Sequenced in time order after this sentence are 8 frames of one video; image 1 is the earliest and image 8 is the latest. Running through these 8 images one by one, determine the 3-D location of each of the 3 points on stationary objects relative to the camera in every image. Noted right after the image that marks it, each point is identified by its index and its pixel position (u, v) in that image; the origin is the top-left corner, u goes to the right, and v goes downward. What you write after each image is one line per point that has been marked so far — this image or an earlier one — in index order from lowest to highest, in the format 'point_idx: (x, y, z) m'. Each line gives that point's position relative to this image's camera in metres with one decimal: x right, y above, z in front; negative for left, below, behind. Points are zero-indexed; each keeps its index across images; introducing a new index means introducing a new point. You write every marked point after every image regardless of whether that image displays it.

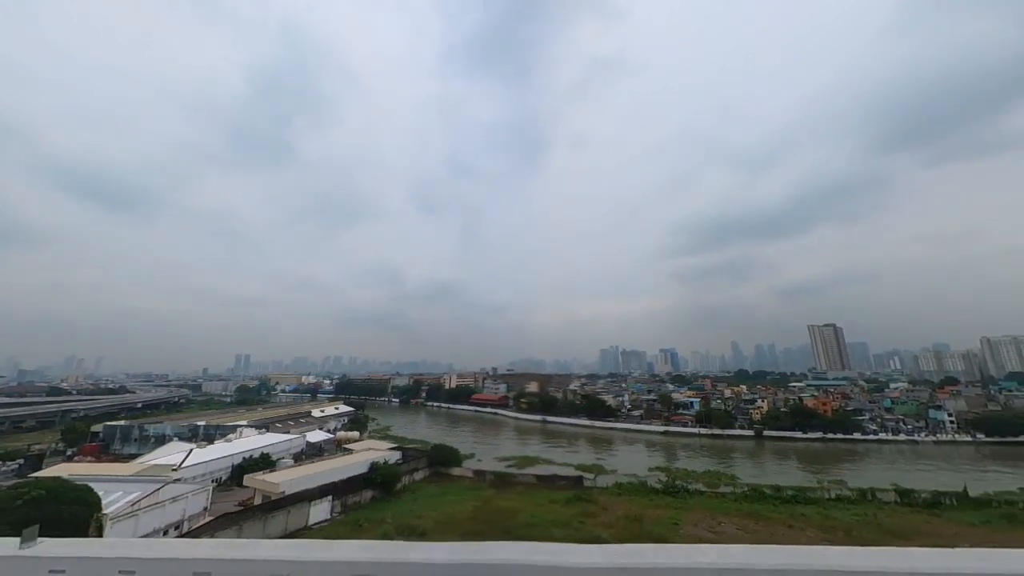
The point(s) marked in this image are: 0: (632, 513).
0: (+1.7, -3.2, +5.9) m
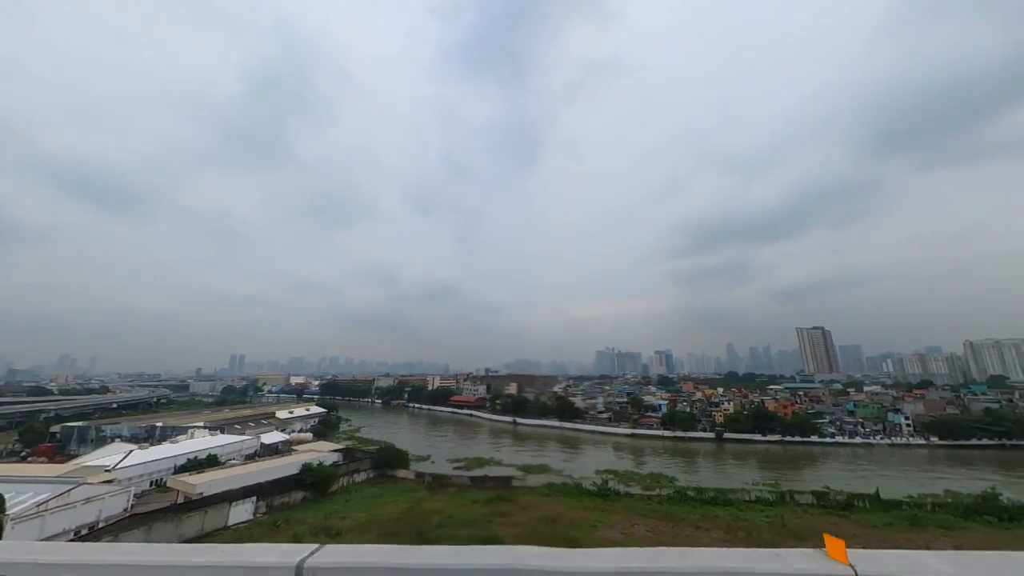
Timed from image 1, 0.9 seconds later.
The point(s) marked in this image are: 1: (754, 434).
0: (+0.6, -3.3, +6.0) m
1: (+8.0, -4.9, +13.9) m
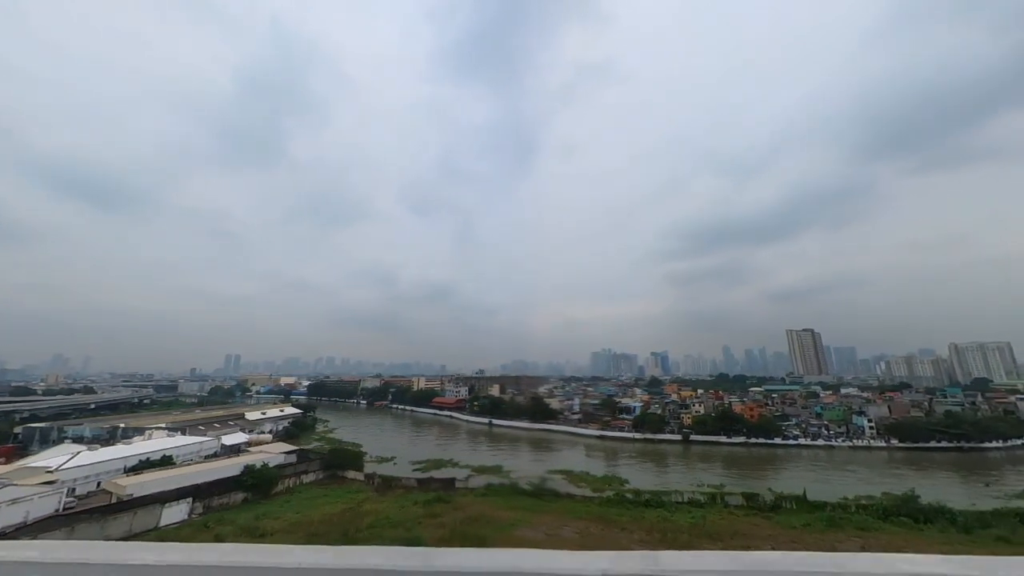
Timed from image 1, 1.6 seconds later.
0: (-0.5, -3.4, +6.1) m
1: (+7.0, -5.0, +14.0) m
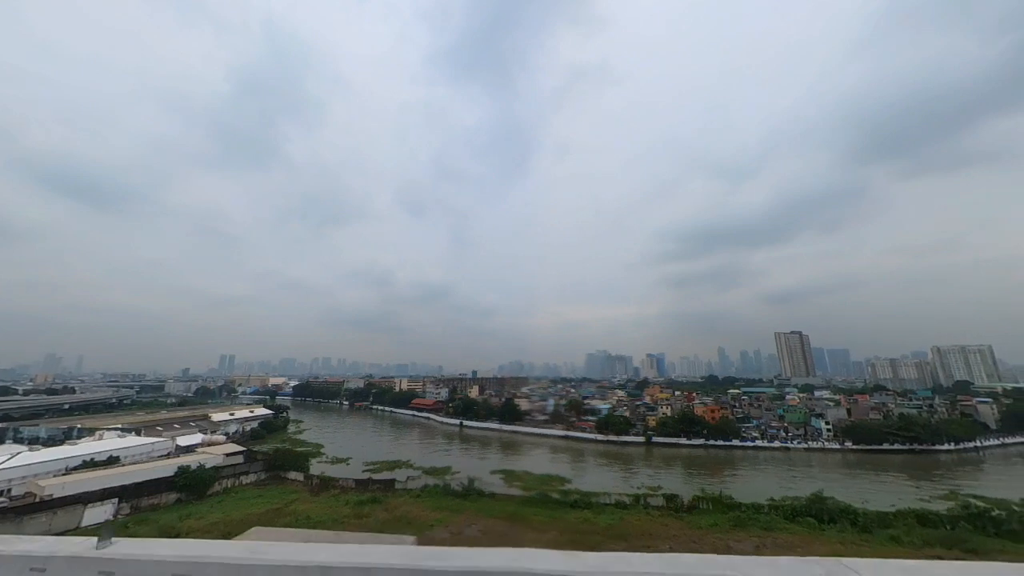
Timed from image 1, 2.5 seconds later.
0: (-1.6, -3.4, +6.2) m
1: (+5.7, -5.1, +14.1) m
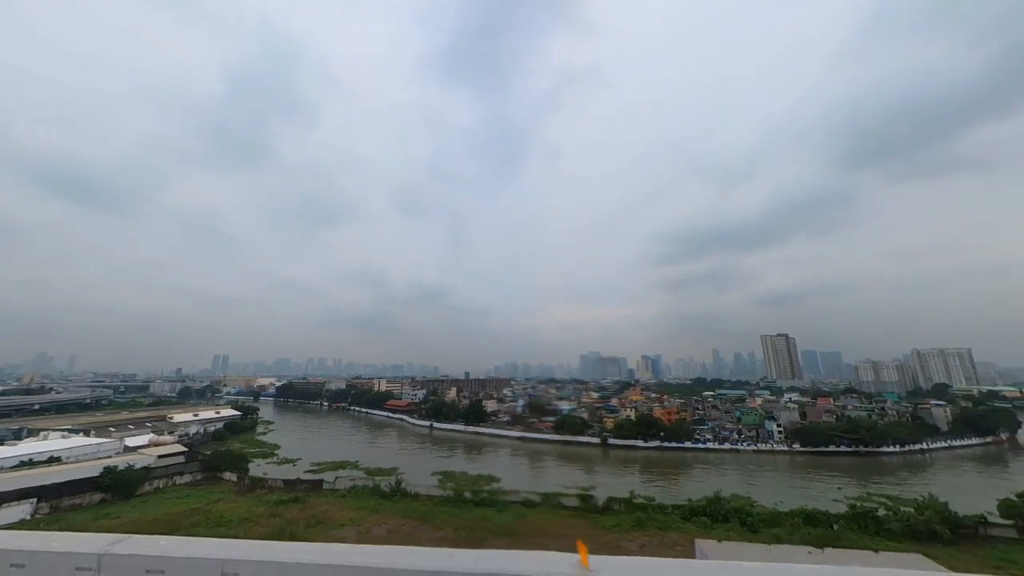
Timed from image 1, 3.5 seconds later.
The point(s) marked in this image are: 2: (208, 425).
0: (-3.0, -3.5, +6.4) m
1: (+4.3, -5.3, +14.3) m
2: (-11.4, -5.2, +15.5) m
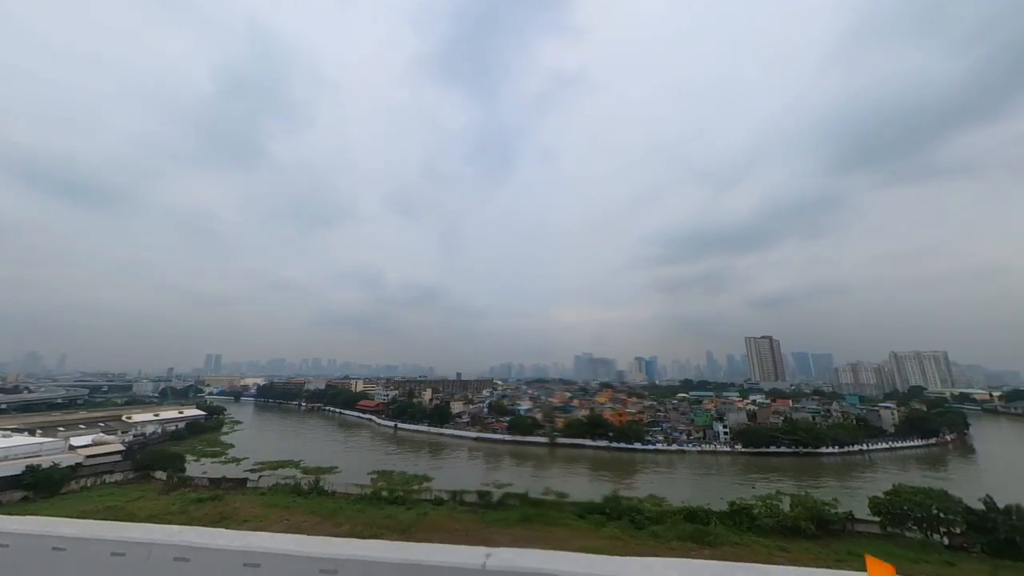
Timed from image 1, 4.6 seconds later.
0: (-4.6, -3.6, +6.6) m
1: (+2.7, -5.4, +14.6) m
2: (-13.0, -5.2, +15.6) m
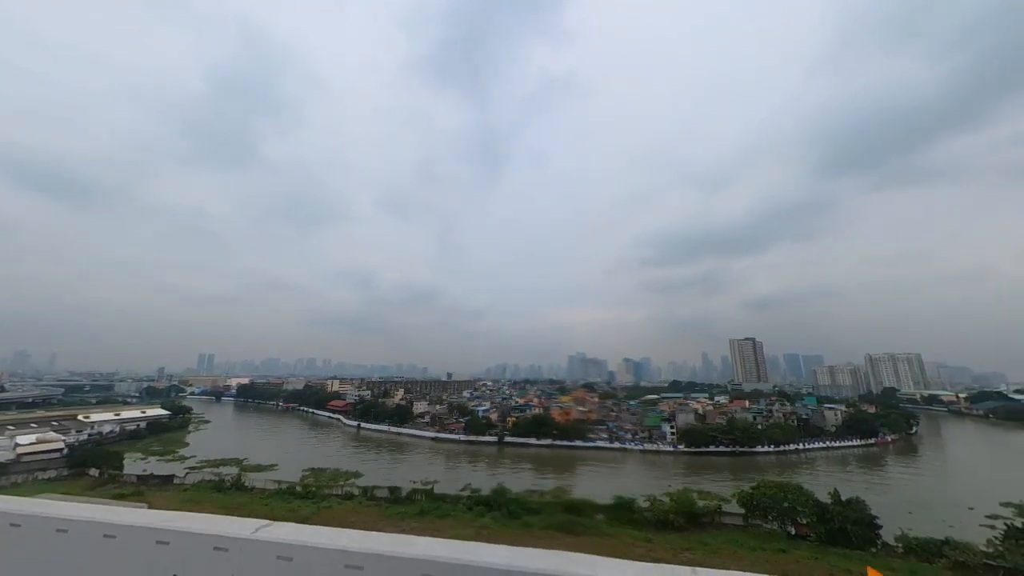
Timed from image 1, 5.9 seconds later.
0: (-6.2, -3.7, +6.9) m
1: (+0.9, -5.5, +15.0) m
2: (-14.8, -5.2, +15.9) m
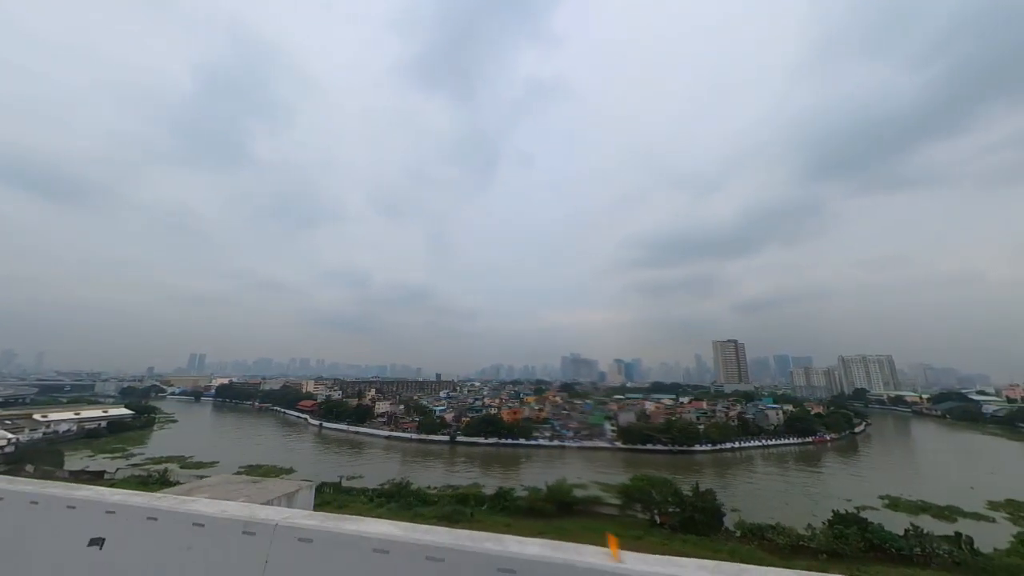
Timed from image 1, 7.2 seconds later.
0: (-8.0, -3.7, +7.3) m
1: (-0.9, -5.6, +15.4) m
2: (-16.6, -5.3, +16.2) m
